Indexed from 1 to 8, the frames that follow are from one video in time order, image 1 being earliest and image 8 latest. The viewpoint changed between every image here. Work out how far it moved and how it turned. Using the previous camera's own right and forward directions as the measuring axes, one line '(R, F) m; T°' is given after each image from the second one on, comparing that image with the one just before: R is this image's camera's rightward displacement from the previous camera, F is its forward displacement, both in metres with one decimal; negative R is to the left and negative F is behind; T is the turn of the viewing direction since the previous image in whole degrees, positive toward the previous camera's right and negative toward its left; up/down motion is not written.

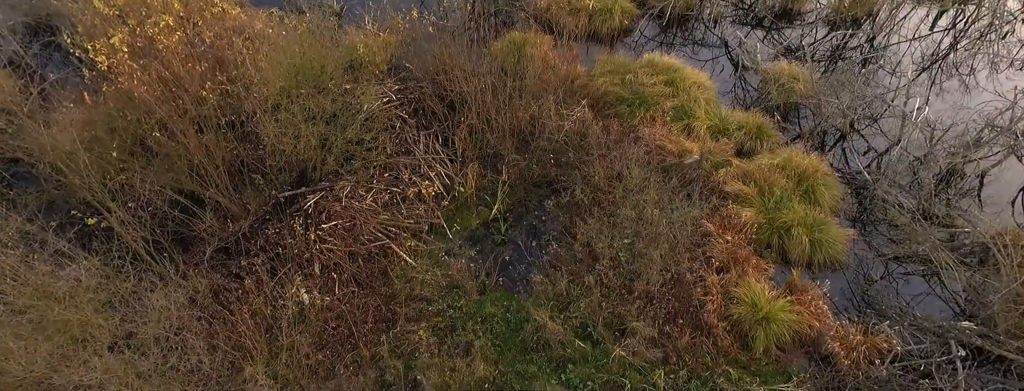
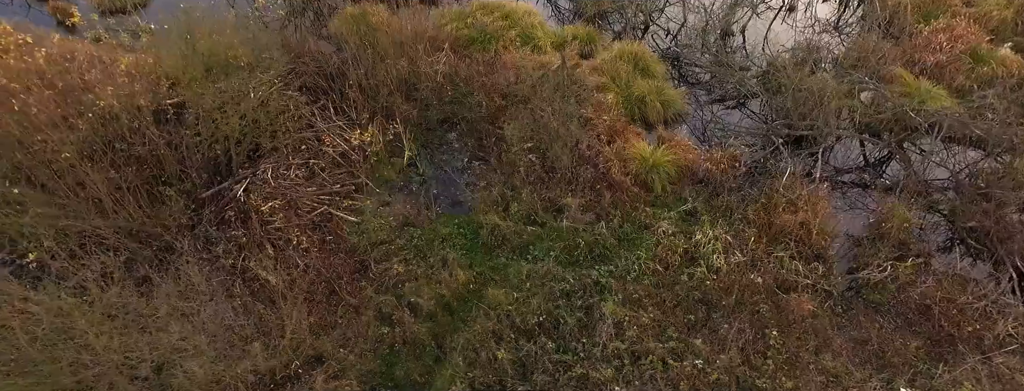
(+1.5, +0.3) m; -8°
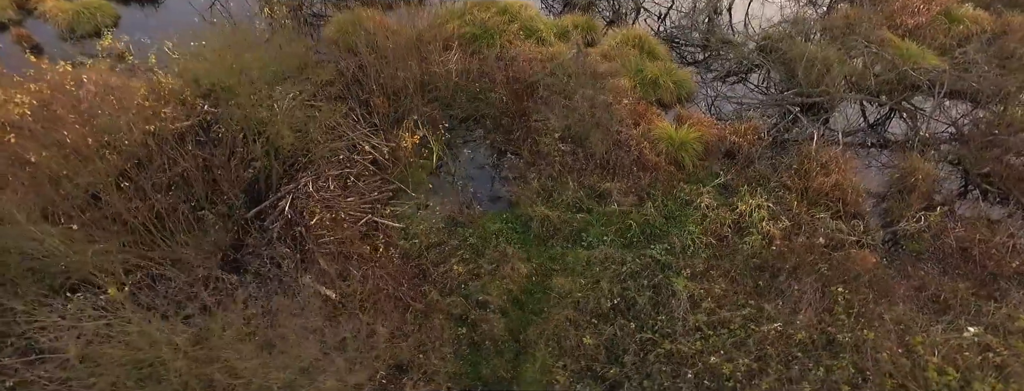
(-0.9, +0.1) m; +4°
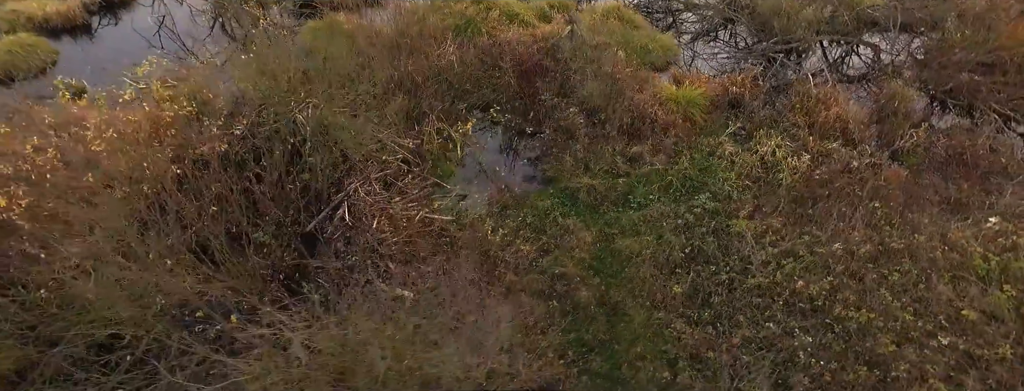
(-1.2, 0.0) m; +8°
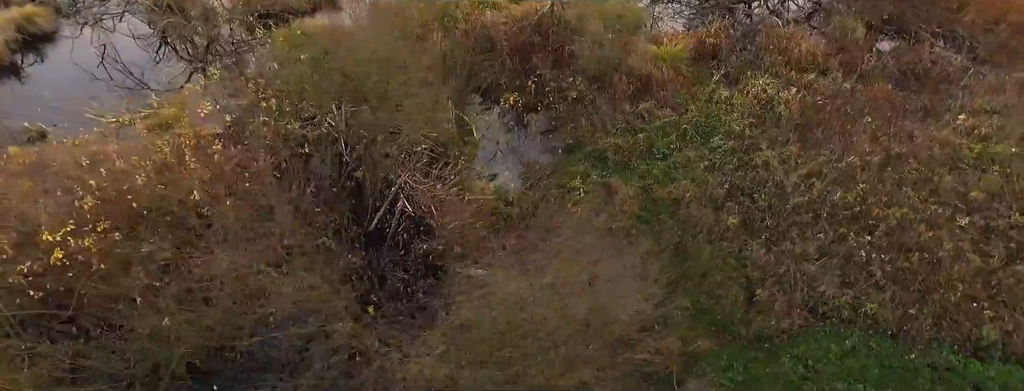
(-1.2, 0.0) m; +8°
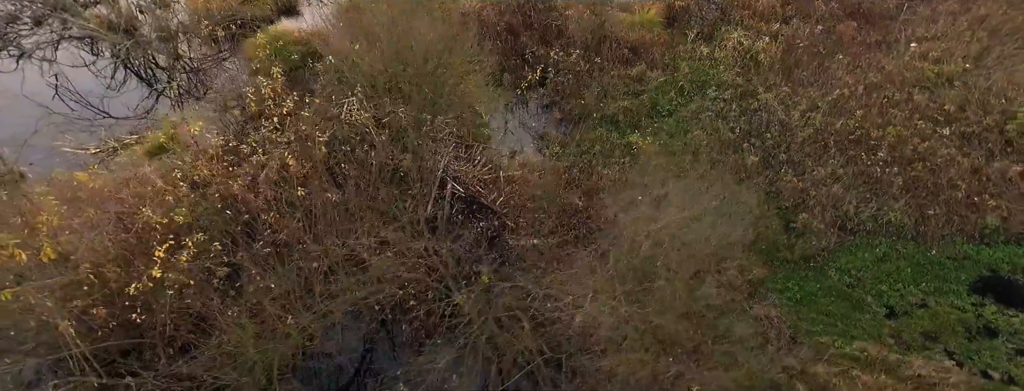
(-1.1, 0.0) m; +7°
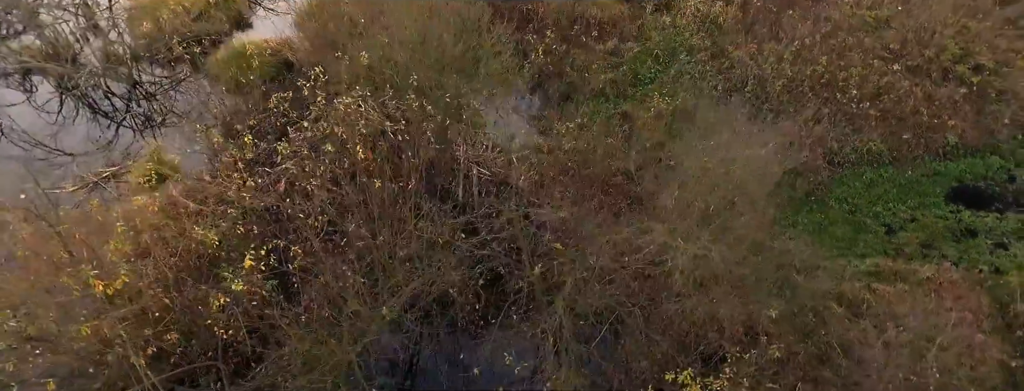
(-0.9, 0.0) m; +7°
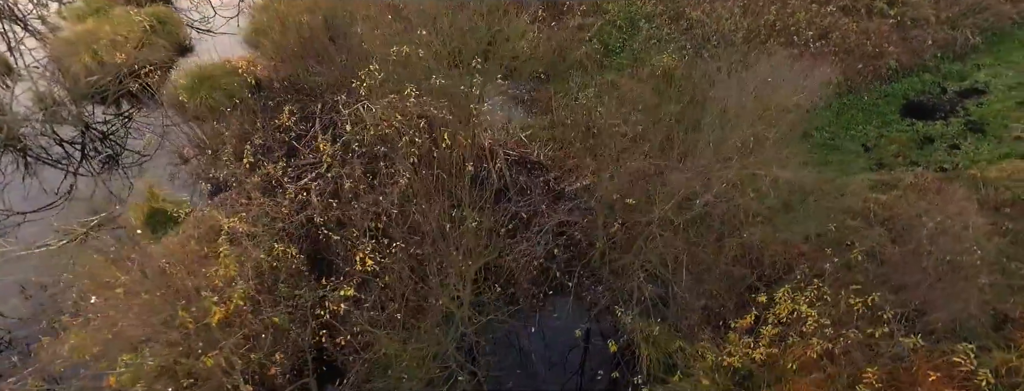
(-1.0, 0.0) m; +9°
